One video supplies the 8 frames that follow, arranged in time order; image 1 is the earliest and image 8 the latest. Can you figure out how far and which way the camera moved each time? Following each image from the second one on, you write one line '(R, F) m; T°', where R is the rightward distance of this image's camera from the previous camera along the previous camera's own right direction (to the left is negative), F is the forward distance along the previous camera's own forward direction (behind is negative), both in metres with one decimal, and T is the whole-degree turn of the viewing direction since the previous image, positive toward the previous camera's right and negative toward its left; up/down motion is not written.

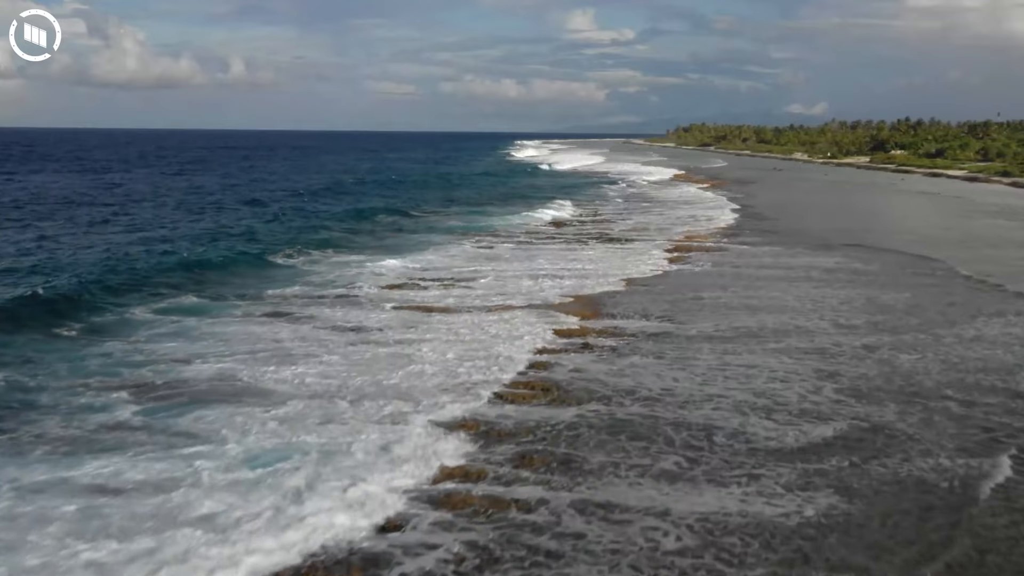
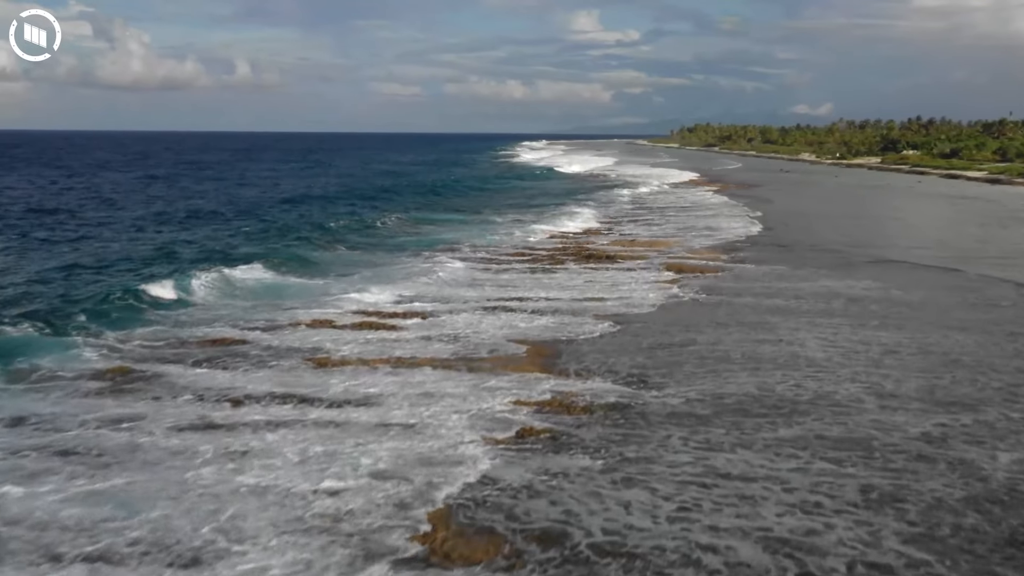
(+1.1, +5.3) m; 0°
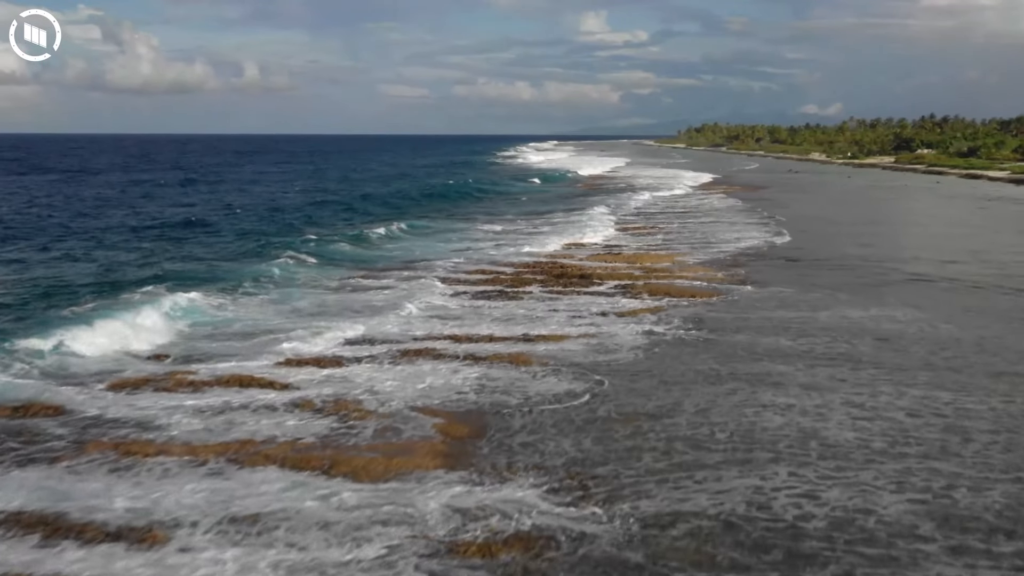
(+1.0, +4.5) m; 0°
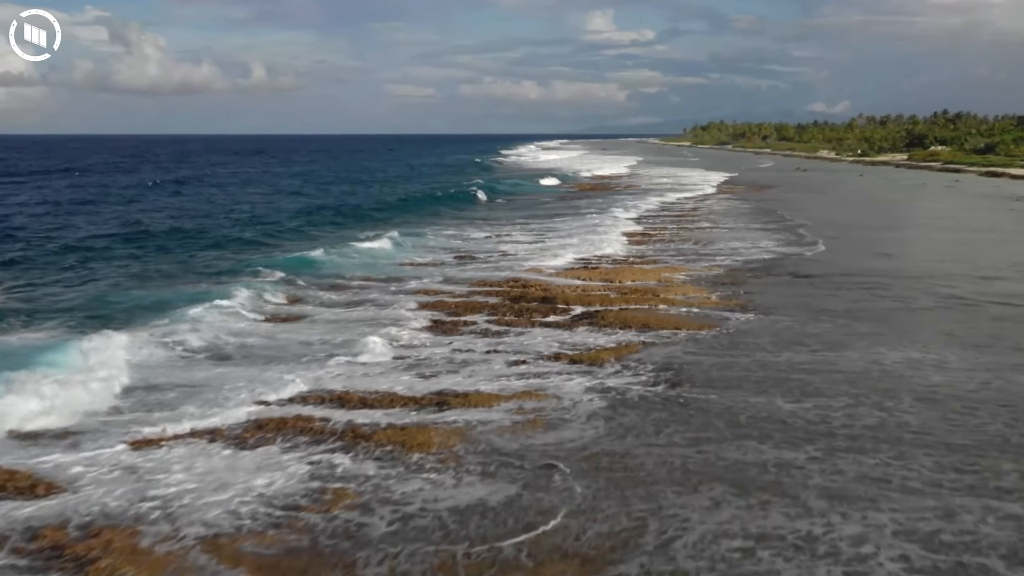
(+1.0, +4.3) m; 0°
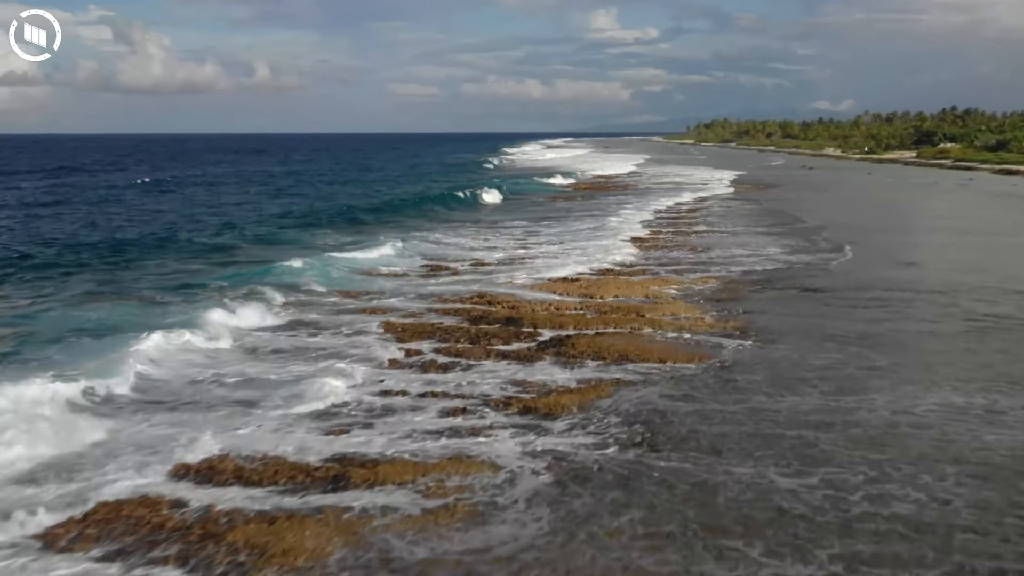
(+0.6, +2.7) m; 0°
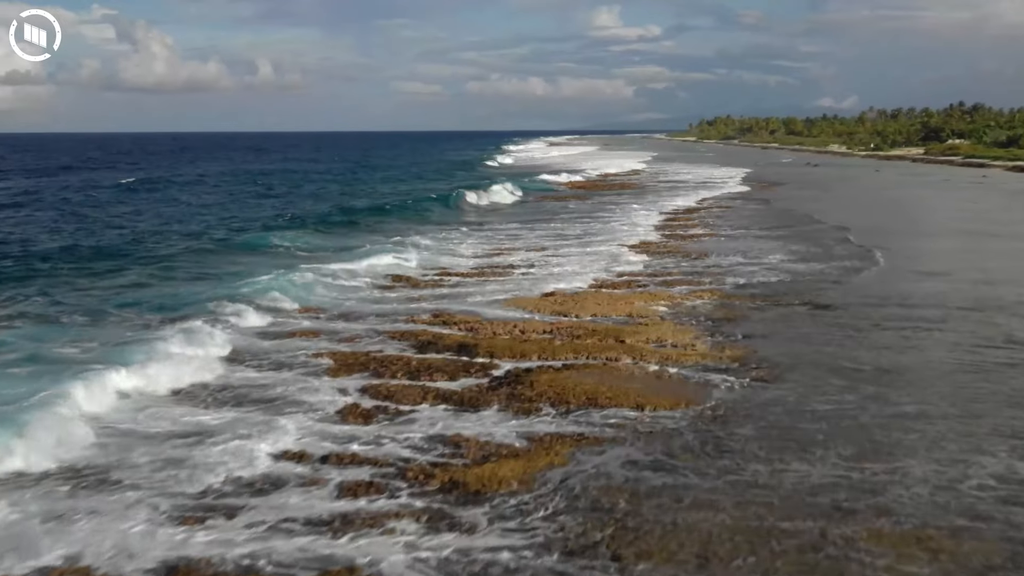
(+0.6, +2.5) m; 0°
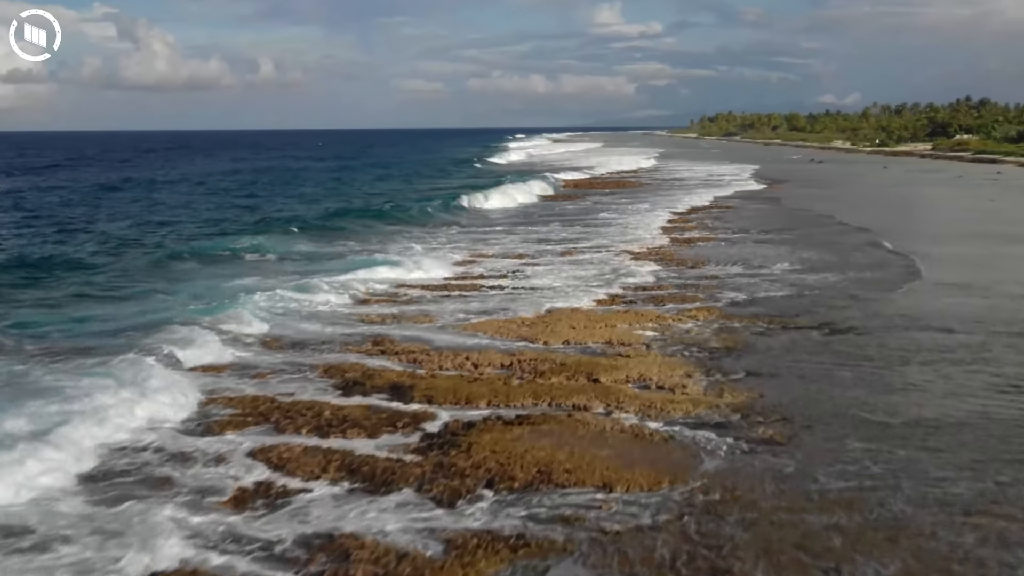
(+0.5, +2.6) m; 0°
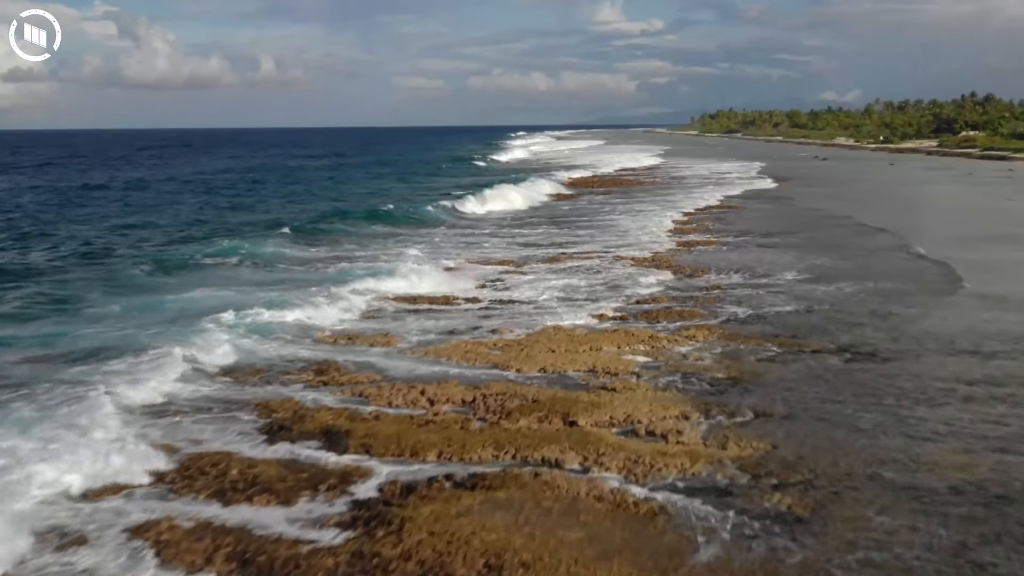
(+0.3, +1.9) m; 0°
